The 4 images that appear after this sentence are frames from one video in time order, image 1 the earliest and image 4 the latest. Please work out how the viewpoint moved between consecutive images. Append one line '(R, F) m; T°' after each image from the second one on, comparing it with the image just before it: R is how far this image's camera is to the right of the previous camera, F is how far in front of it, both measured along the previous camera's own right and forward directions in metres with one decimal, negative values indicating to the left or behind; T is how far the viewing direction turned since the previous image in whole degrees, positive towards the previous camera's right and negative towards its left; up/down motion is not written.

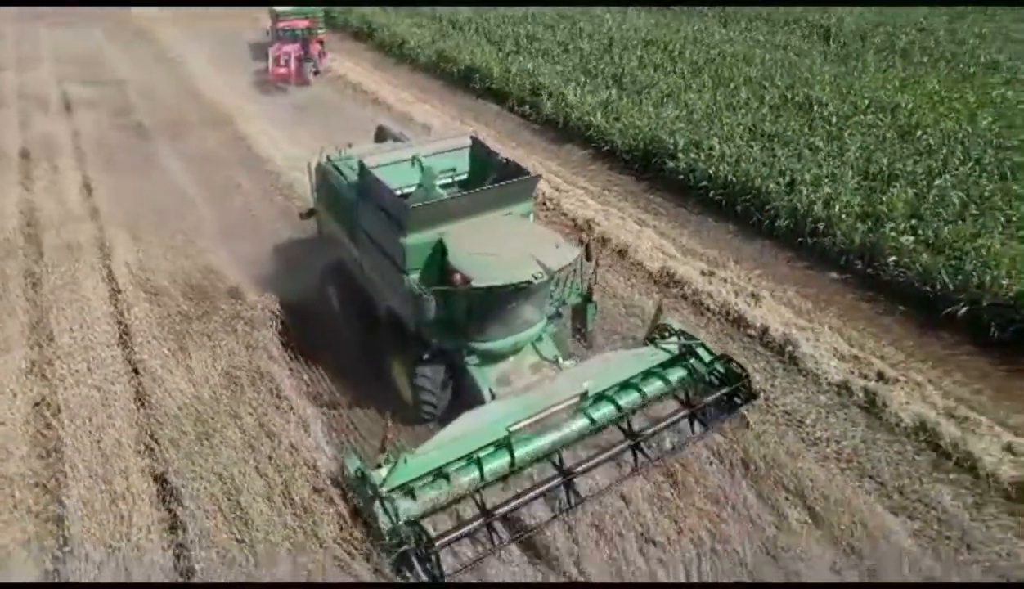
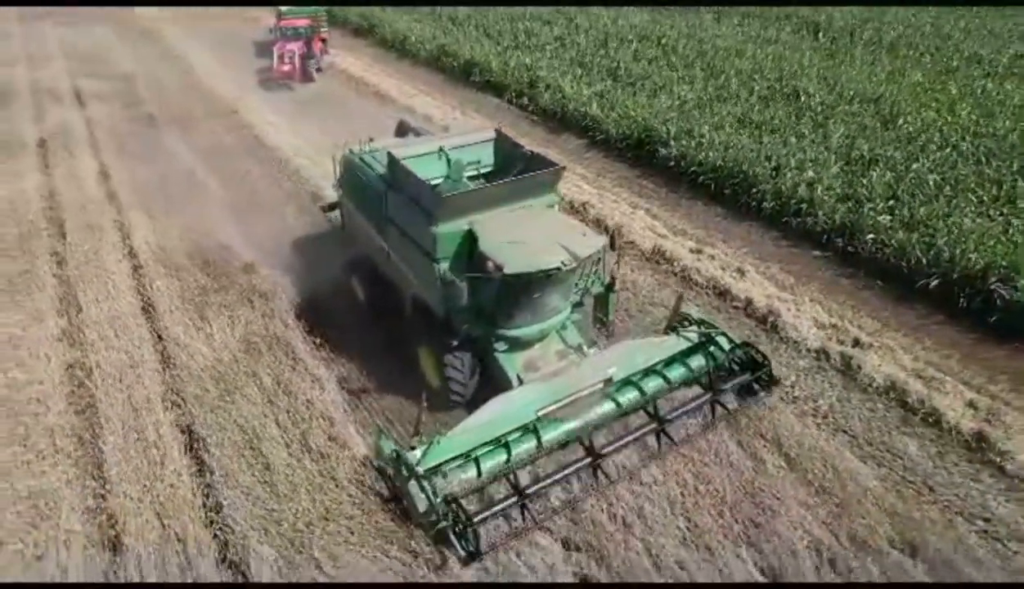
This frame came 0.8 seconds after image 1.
(0.0, -0.6) m; 0°
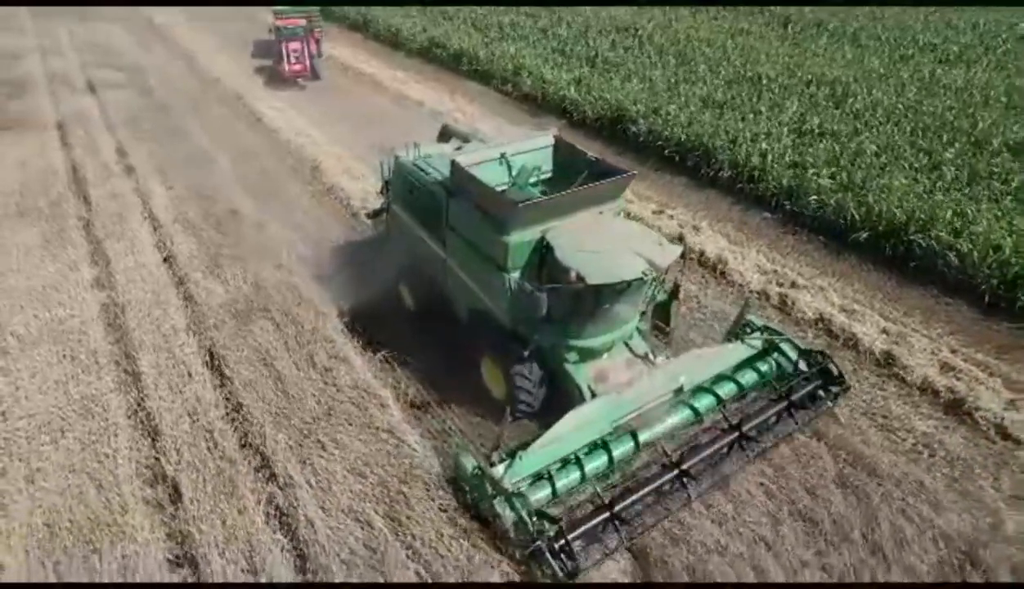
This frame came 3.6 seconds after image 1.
(+0.2, -1.3) m; 0°
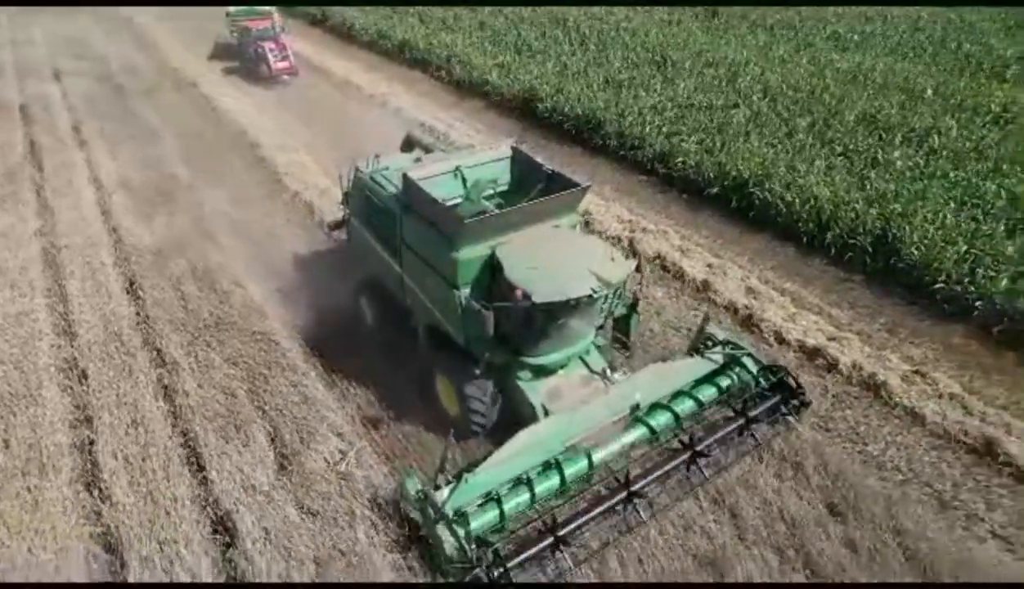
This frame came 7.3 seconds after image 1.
(+1.6, -1.6) m; 0°
